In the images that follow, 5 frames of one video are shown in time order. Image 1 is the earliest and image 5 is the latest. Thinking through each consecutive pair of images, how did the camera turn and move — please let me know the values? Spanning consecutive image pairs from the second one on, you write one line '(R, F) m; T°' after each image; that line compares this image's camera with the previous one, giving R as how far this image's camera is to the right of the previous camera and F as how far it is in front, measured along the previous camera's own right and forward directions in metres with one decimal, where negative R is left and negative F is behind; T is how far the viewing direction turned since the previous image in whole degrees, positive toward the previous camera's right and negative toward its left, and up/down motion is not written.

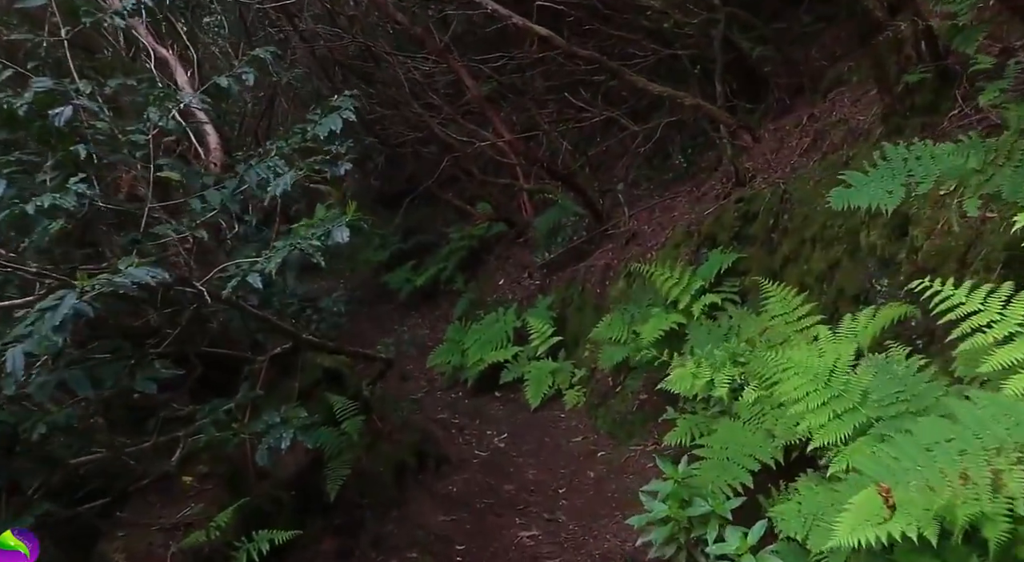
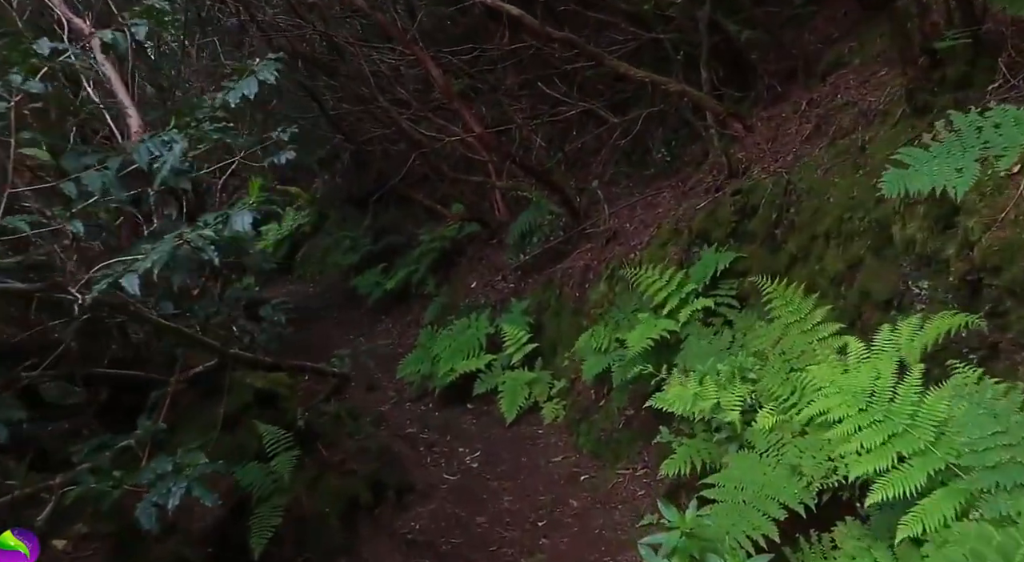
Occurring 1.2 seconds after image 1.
(0.0, +0.7) m; +2°
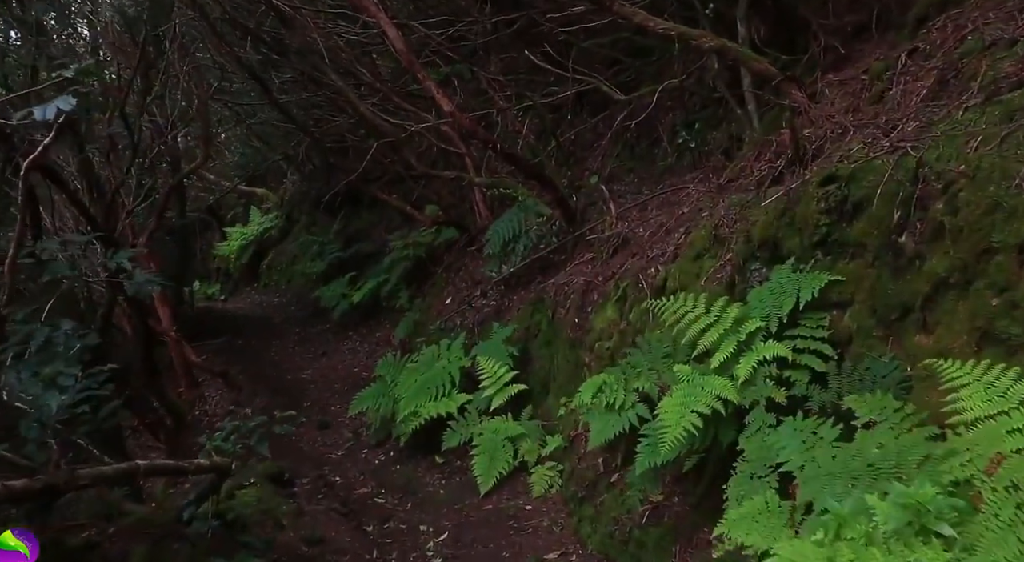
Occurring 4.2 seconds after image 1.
(+0.1, +2.0) m; +1°
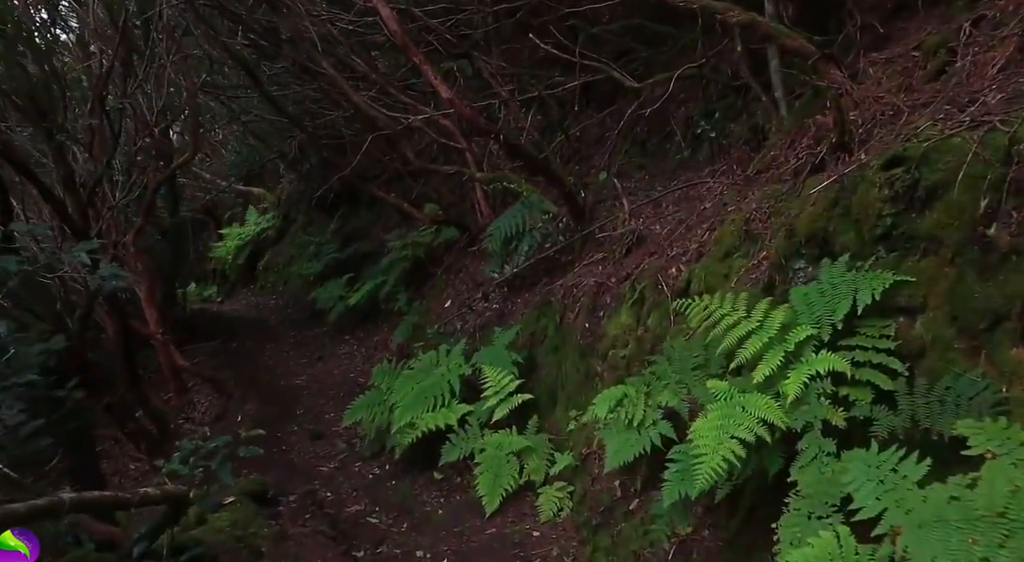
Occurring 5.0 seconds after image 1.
(0.0, +0.6) m; 0°
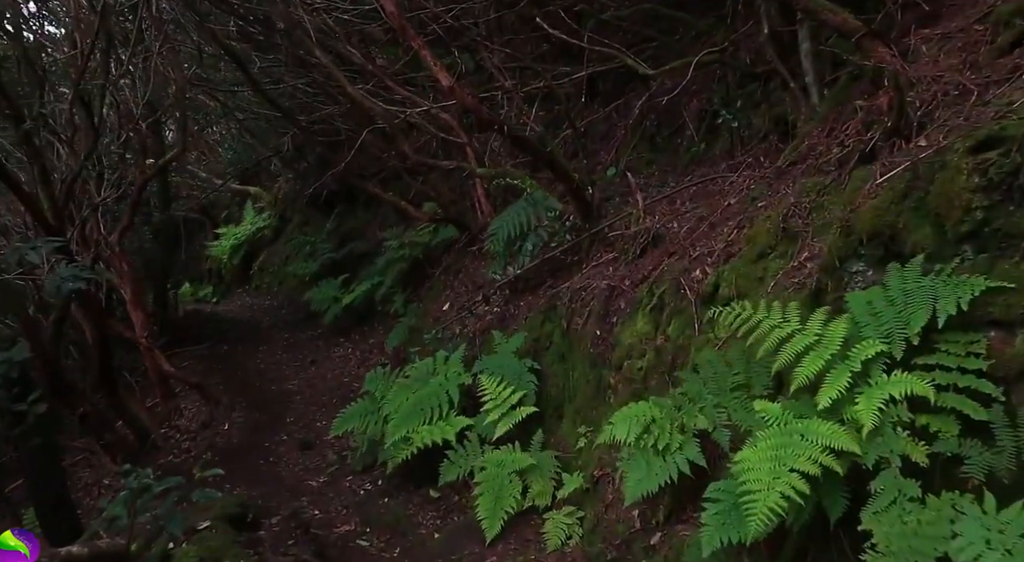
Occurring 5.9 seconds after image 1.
(0.0, +0.6) m; 0°
